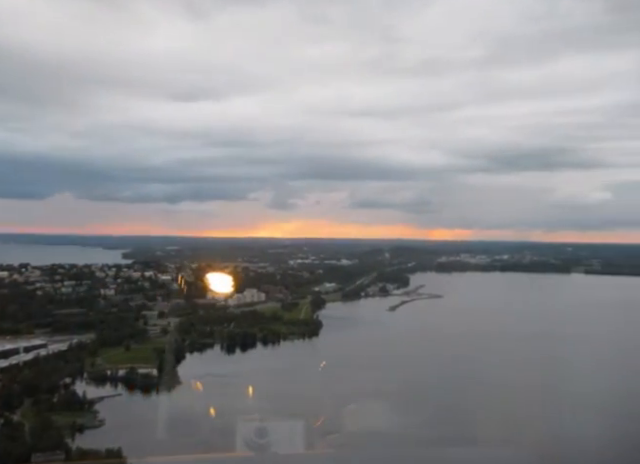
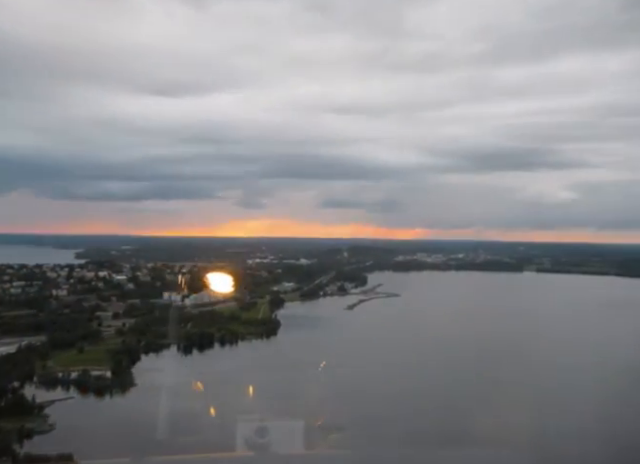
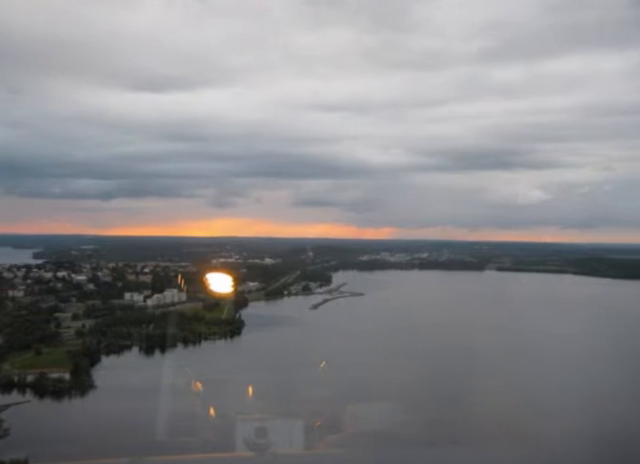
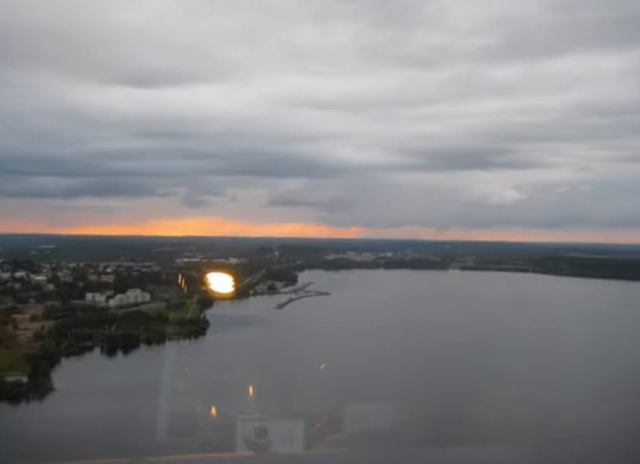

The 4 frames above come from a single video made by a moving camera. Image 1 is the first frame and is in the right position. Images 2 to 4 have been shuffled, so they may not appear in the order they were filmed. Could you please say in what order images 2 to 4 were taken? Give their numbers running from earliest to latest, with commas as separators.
2, 3, 4
